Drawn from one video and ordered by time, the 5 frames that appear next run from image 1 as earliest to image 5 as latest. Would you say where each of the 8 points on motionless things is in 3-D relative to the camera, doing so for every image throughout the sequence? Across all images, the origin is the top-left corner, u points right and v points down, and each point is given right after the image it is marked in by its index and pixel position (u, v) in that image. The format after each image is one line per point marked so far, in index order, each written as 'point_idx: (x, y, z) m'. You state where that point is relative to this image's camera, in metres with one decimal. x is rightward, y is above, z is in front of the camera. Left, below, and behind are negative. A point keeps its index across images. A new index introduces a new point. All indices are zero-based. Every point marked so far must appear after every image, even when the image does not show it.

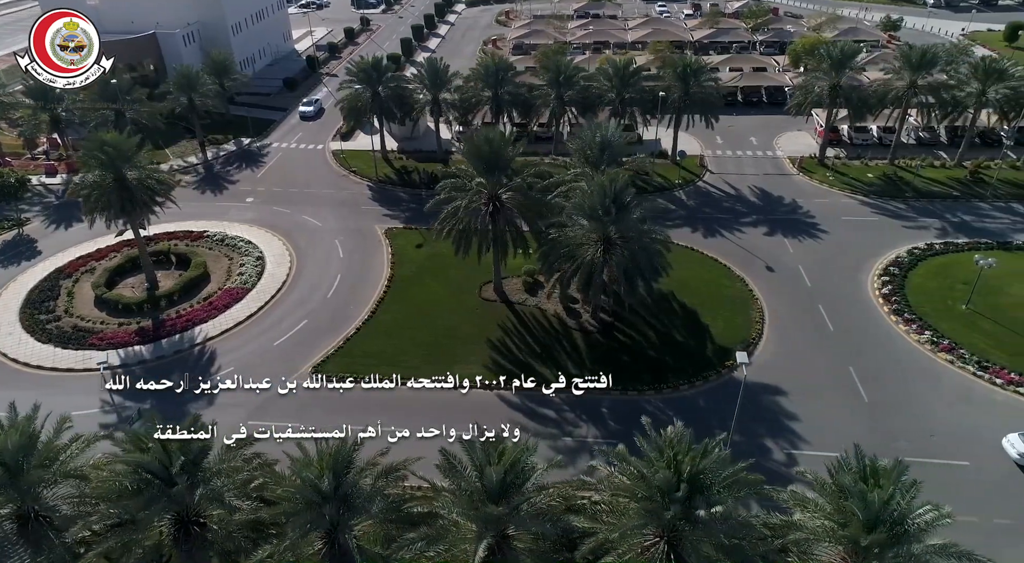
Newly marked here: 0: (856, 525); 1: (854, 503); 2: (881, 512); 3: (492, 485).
0: (+9.2, -6.8, +18.4) m
1: (+9.2, -6.2, +18.6) m
2: (+9.8, -6.3, +18.4) m
3: (-0.6, -5.8, +19.2) m
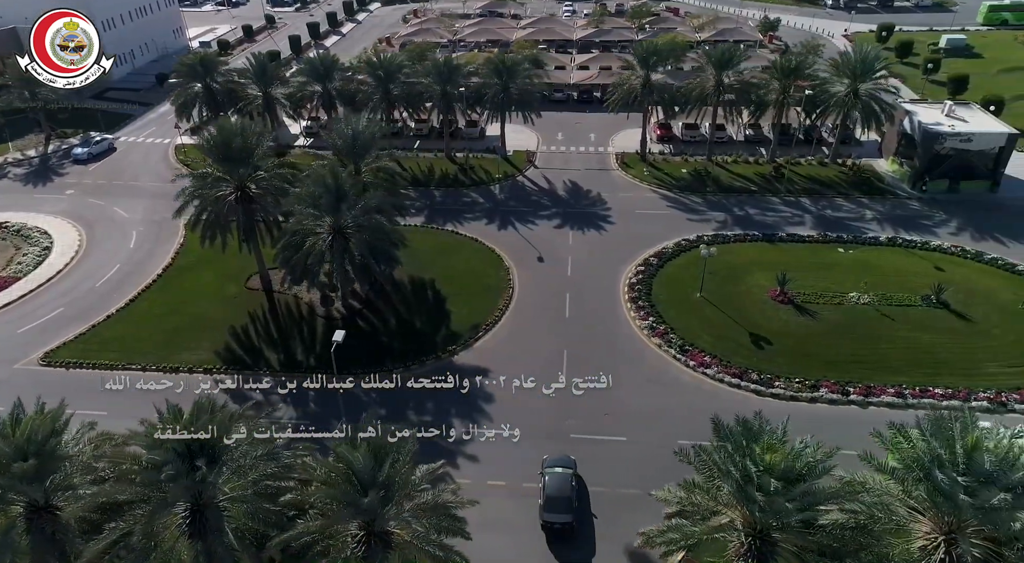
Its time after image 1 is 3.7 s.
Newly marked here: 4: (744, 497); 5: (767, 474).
0: (-5.2, -6.1, +19.7) m
1: (-5.2, -5.5, +19.9) m
2: (-4.6, -5.6, +19.7) m
3: (-15.0, -5.1, +20.2) m
4: (+6.3, -5.8, +17.9) m
5: (+6.6, -5.0, +17.9) m
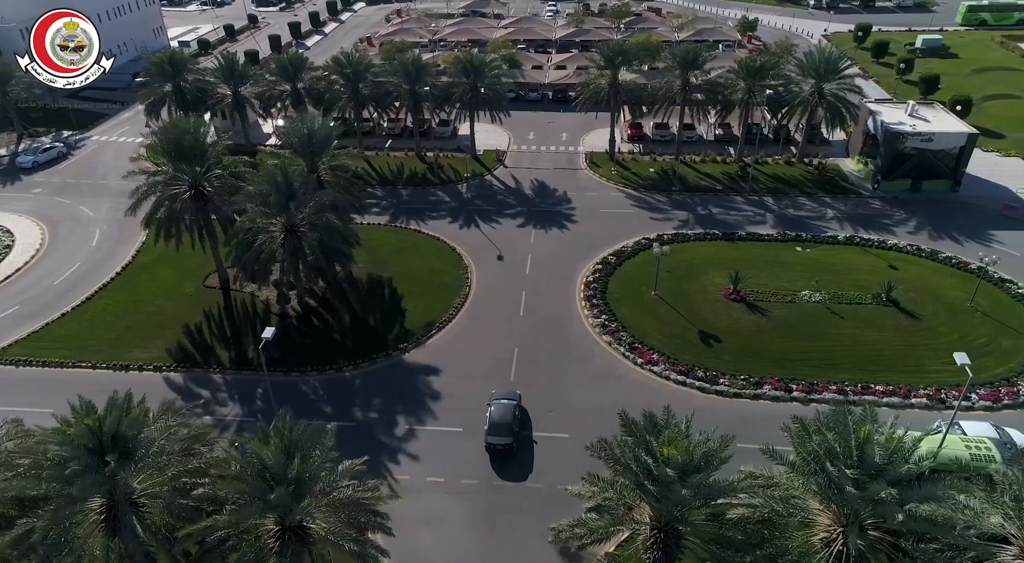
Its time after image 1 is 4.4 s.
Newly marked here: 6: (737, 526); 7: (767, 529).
0: (-7.8, -6.0, +19.8) m
1: (-7.8, -5.4, +20.0) m
2: (-7.2, -5.5, +19.8) m
3: (-17.6, -5.0, +20.3) m
4: (+3.7, -5.7, +18.1) m
5: (+4.0, -4.9, +18.0) m
6: (+6.2, -6.8, +18.8) m
7: (+7.1, -6.9, +18.8) m
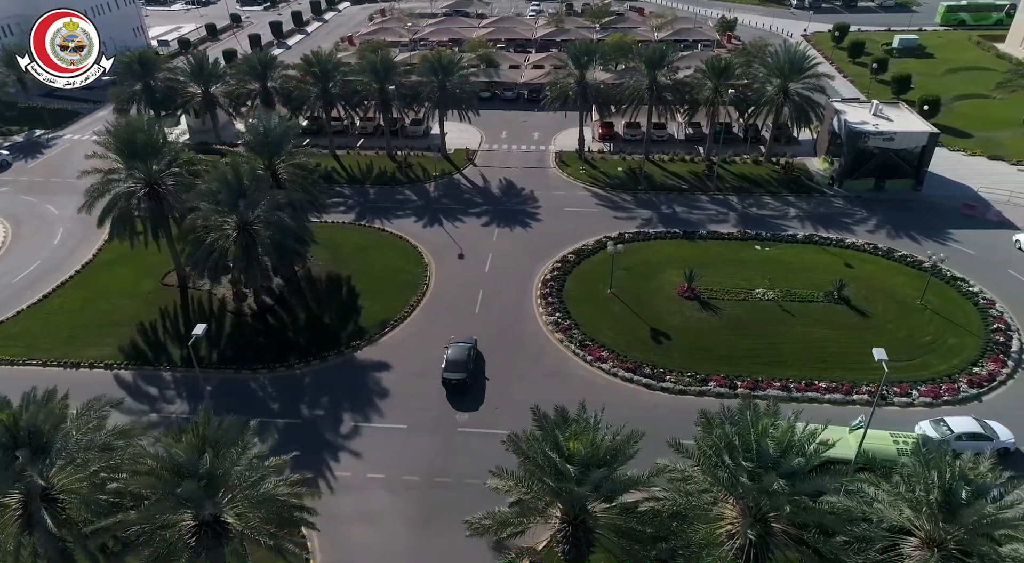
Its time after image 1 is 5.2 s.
0: (-10.3, -5.9, +19.9) m
1: (-10.3, -5.3, +20.1) m
2: (-9.7, -5.4, +19.9) m
3: (-20.1, -4.9, +20.4) m
4: (+1.1, -5.5, +18.3) m
5: (+1.5, -4.8, +18.2) m
6: (+3.7, -6.7, +18.9) m
7: (+4.6, -6.8, +19.0) m
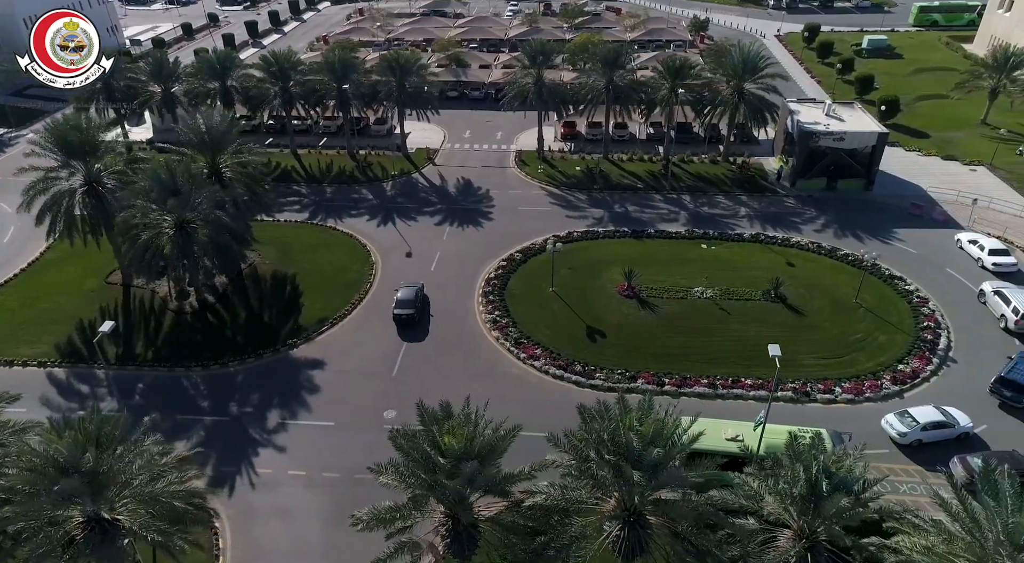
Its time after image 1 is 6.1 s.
0: (-13.7, -5.8, +20.0) m
1: (-13.7, -5.2, +20.2) m
2: (-13.1, -5.3, +20.0) m
3: (-23.5, -4.8, +20.4) m
4: (-2.3, -5.4, +18.4) m
5: (-1.9, -4.7, +18.3) m
6: (+0.3, -6.6, +19.1) m
7: (+1.2, -6.7, +19.2) m
